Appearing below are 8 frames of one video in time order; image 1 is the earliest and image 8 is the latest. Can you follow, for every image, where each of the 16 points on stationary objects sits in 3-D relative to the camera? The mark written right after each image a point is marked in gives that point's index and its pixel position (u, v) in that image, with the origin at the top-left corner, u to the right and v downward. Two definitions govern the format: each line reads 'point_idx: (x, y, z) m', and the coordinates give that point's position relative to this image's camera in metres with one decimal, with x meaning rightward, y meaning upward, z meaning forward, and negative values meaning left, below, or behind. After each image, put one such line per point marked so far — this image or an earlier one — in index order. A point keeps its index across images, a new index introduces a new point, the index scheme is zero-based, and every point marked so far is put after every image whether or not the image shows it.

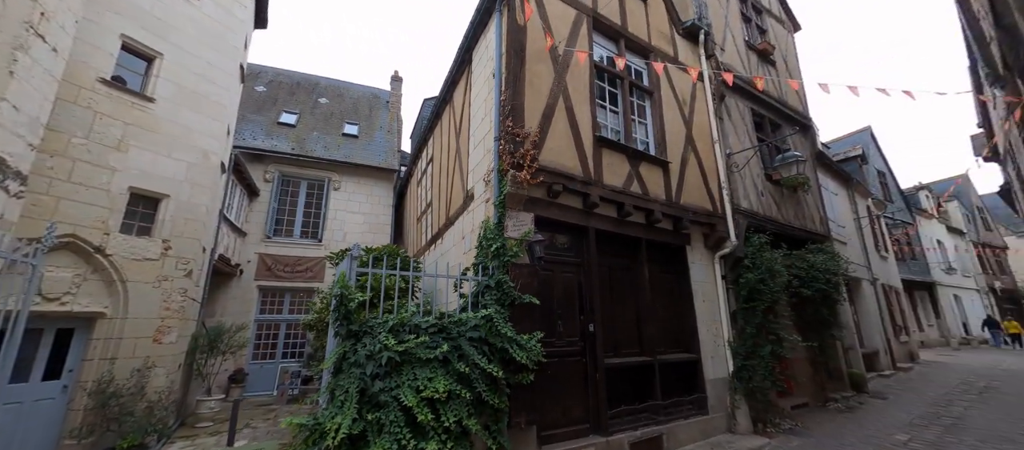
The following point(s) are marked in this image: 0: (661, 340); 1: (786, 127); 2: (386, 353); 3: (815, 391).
0: (+1.8, -1.4, +4.7) m
1: (+5.5, +1.9, +7.5) m
2: (-0.8, -0.8, +2.4) m
3: (+5.1, -2.8, +6.4) m
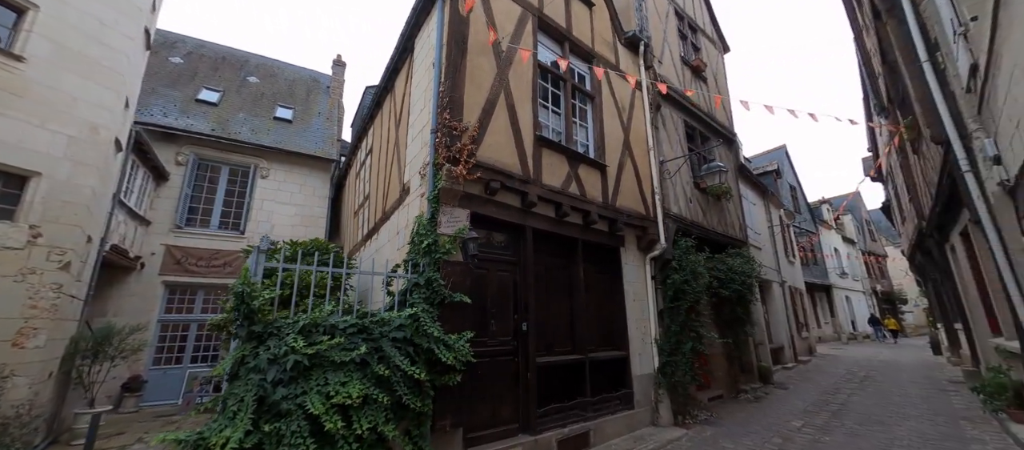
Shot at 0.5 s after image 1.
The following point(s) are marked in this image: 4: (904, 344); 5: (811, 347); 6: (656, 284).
0: (+1.0, -1.4, +4.8) m
1: (+4.3, +1.8, +8.1) m
2: (-1.3, -0.8, +2.2) m
3: (+4.0, -2.9, +7.0) m
4: (+19.2, -5.8, +18.5) m
5: (+10.3, -4.2, +13.0) m
6: (+2.2, -0.9, +5.8) m
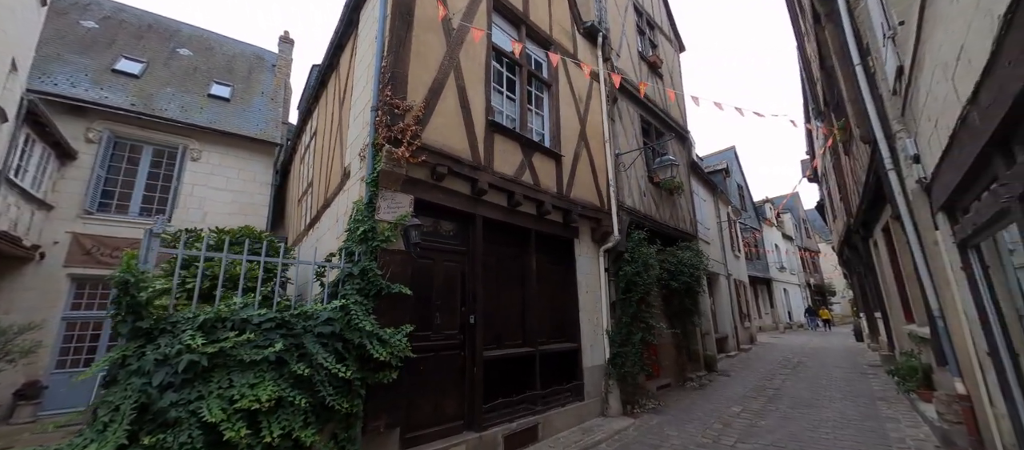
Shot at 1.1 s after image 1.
0: (+0.4, -1.3, +4.7) m
1: (+3.4, +2.0, +8.3) m
2: (-1.6, -0.7, +1.9) m
3: (+3.1, -2.8, +7.2) m
4: (+17.1, -5.7, +20.2) m
5: (+8.8, -4.1, +13.8) m
6: (+1.5, -0.8, +5.9) m
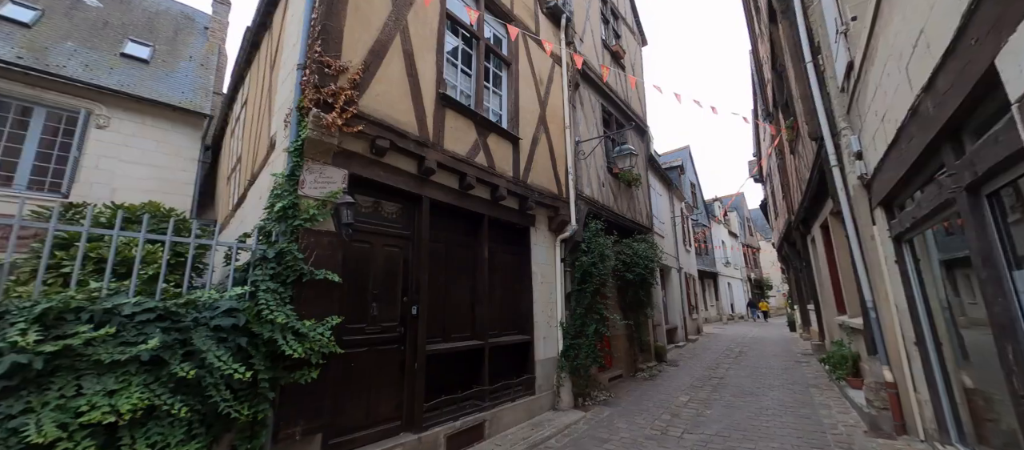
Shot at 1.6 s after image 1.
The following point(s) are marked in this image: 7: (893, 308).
0: (-0.2, -1.2, +4.5) m
1: (+2.5, +2.1, +8.3) m
2: (-1.9, -0.5, +1.5) m
3: (+2.2, -2.7, +7.2) m
4: (+14.8, -5.6, +21.6) m
5: (+7.2, -3.9, +14.4) m
6: (+0.8, -0.6, +5.7) m
7: (+4.0, -0.9, +4.0) m
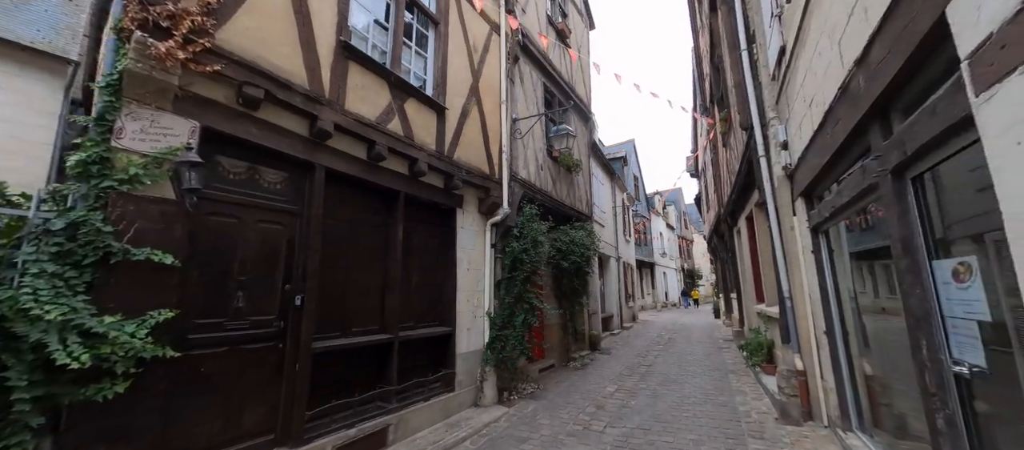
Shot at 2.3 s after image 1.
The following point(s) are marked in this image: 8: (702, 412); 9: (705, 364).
0: (-1.1, -0.9, +4.0) m
1: (+1.2, +2.4, +8.0) m
2: (-2.4, -0.3, +0.8) m
3: (+0.9, -2.4, +7.1) m
4: (+11.4, -5.2, +23.1) m
5: (+4.8, -3.5, +14.9) m
6: (-0.2, -0.4, +5.3) m
7: (+3.2, -0.8, +4.1) m
8: (+2.3, -2.2, +4.5) m
9: (+3.6, -2.6, +7.0) m
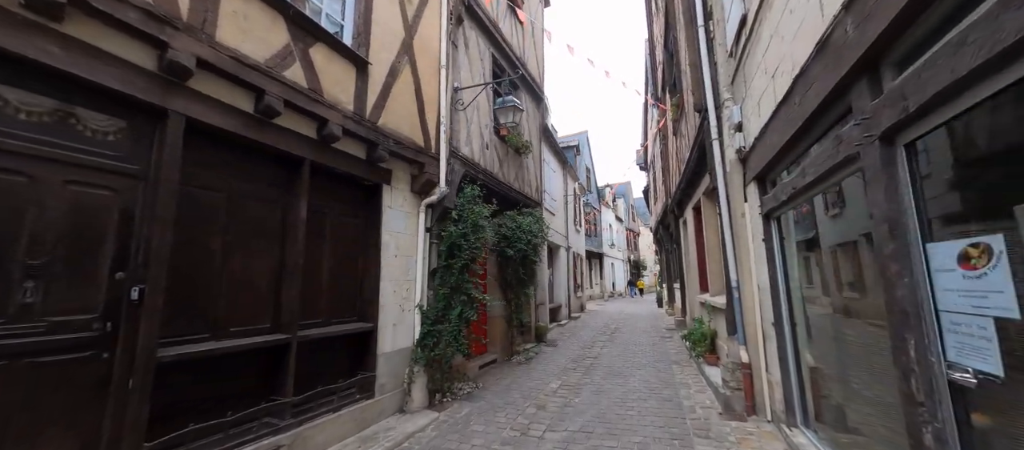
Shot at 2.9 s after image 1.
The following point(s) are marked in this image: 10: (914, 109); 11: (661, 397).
0: (-1.7, -0.7, +3.3) m
1: (+0.2, +2.7, +7.5) m
2: (-2.6, -0.2, -0.1) m
3: (-0.1, -2.1, +6.7) m
4: (+8.2, -4.7, +23.9) m
5: (+2.8, -3.1, +14.9) m
6: (-1.0, -0.2, +4.7) m
7: (+2.5, -0.7, +3.9) m
8: (+1.5, -2.1, +4.2) m
9: (+2.5, -2.4, +6.9) m
10: (+1.5, +0.4, +1.4) m
11: (+1.8, -2.1, +4.6) m
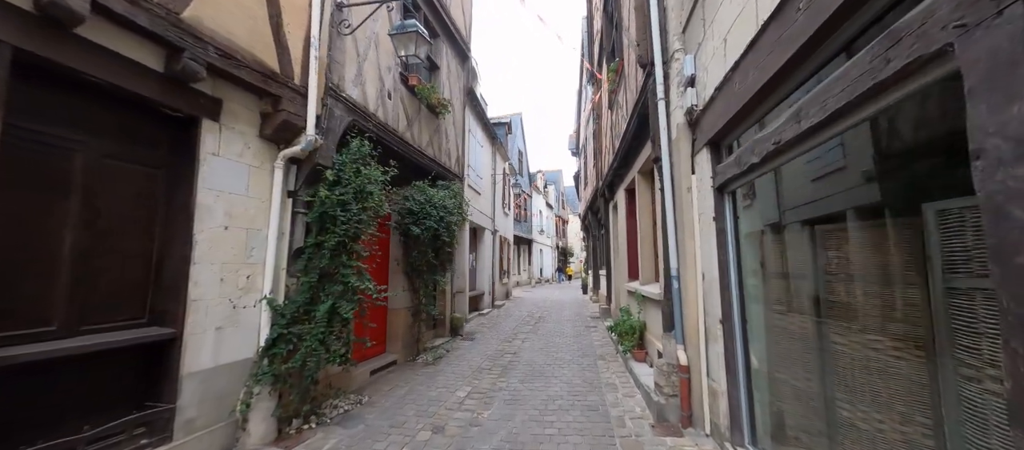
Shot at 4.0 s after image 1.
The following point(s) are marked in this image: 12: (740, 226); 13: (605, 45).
0: (-2.4, -0.4, +1.9) m
1: (-1.2, +3.1, +6.3) m
2: (-2.7, 0.0, -1.6) m
3: (-1.5, -1.8, +5.6) m
4: (+3.6, -3.9, +24.1) m
5: (-0.1, -2.5, +14.2) m
6: (-2.0, +0.2, +3.4) m
7: (+1.6, -0.5, +3.3) m
8: (+0.5, -1.8, +3.5) m
9: (+1.0, -2.1, +6.3) m
10: (+1.1, +0.6, +0.6) m
11: (+0.8, -1.8, +3.9) m
12: (+1.7, 0.0, +2.8) m
13: (+1.7, +3.4, +7.1) m
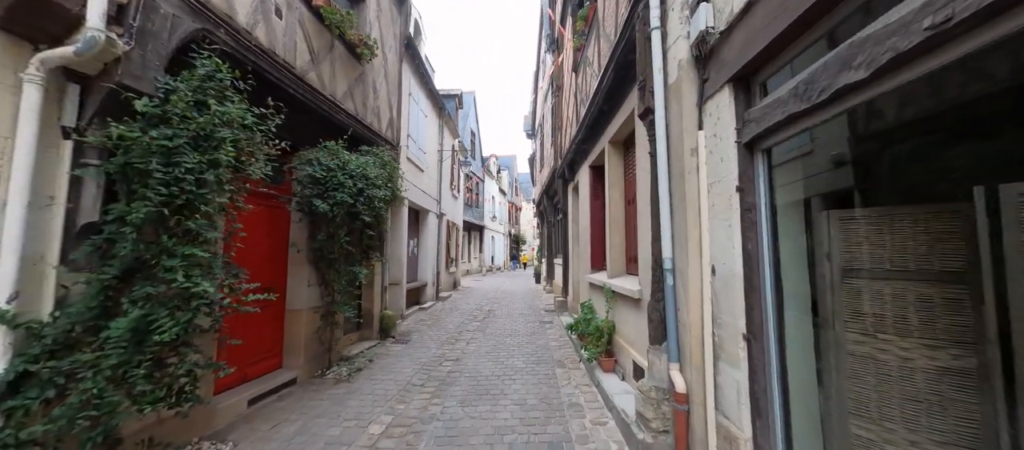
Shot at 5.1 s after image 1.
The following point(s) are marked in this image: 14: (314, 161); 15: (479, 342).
0: (-2.7, -0.2, +0.5) m
1: (-1.9, +3.4, +4.9) m
2: (-2.5, +0.1, -3.0) m
3: (-2.2, -1.5, +4.3) m
4: (+0.5, -3.0, +23.3) m
5: (-1.9, -1.9, +13.1) m
6: (-2.4, +0.4, +2.0) m
7: (+1.2, -0.3, +2.4) m
8: (+0.1, -1.6, +2.5) m
9: (+0.2, -1.8, +5.4) m
10: (+1.0, +0.6, -0.4) m
11: (+0.3, -1.6, +2.9) m
12: (+1.3, +0.1, +1.9) m
13: (+0.9, +3.6, +6.0) m
14: (-2.0, +0.7, +3.8) m
15: (-0.5, -1.8, +5.8) m
